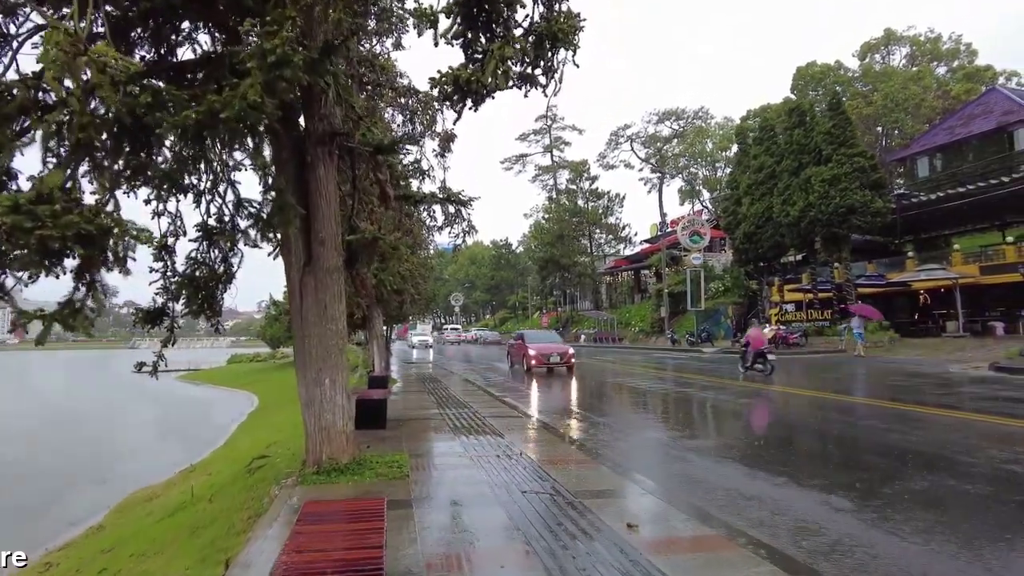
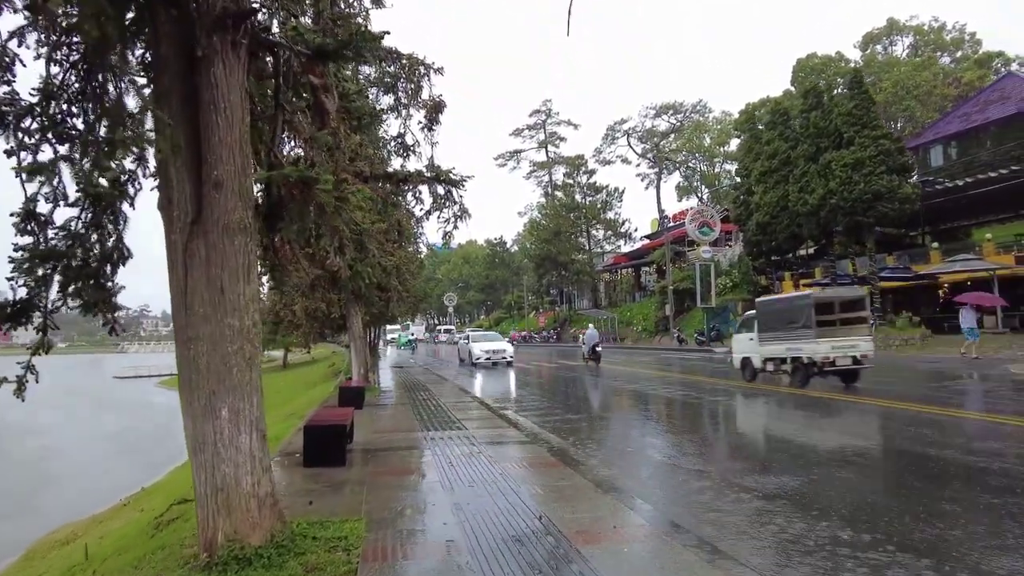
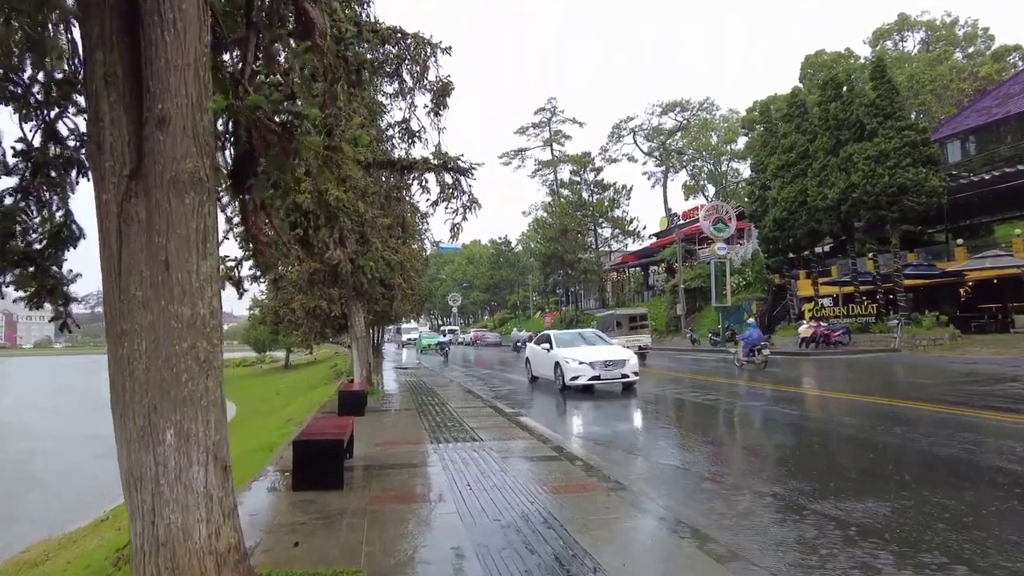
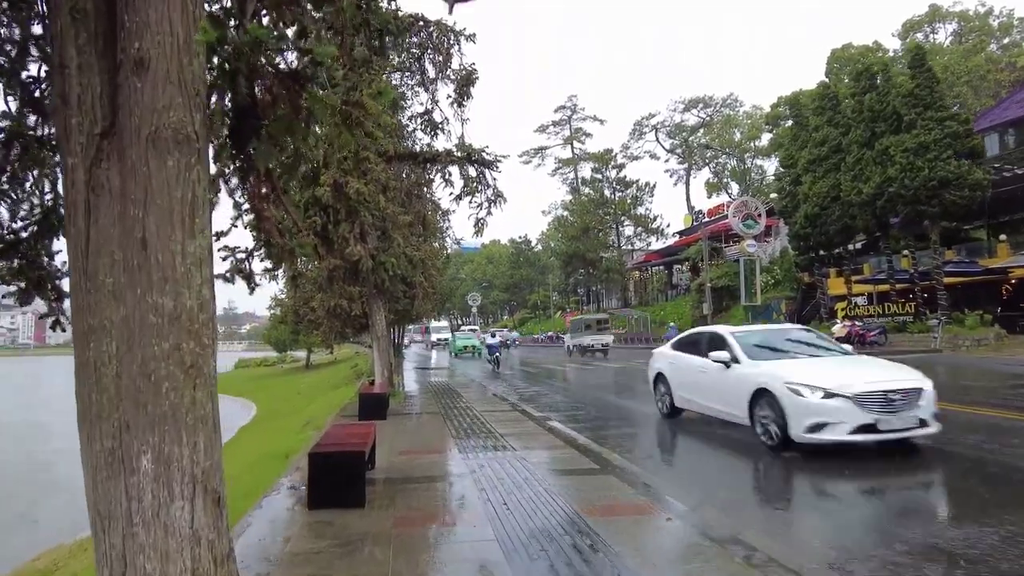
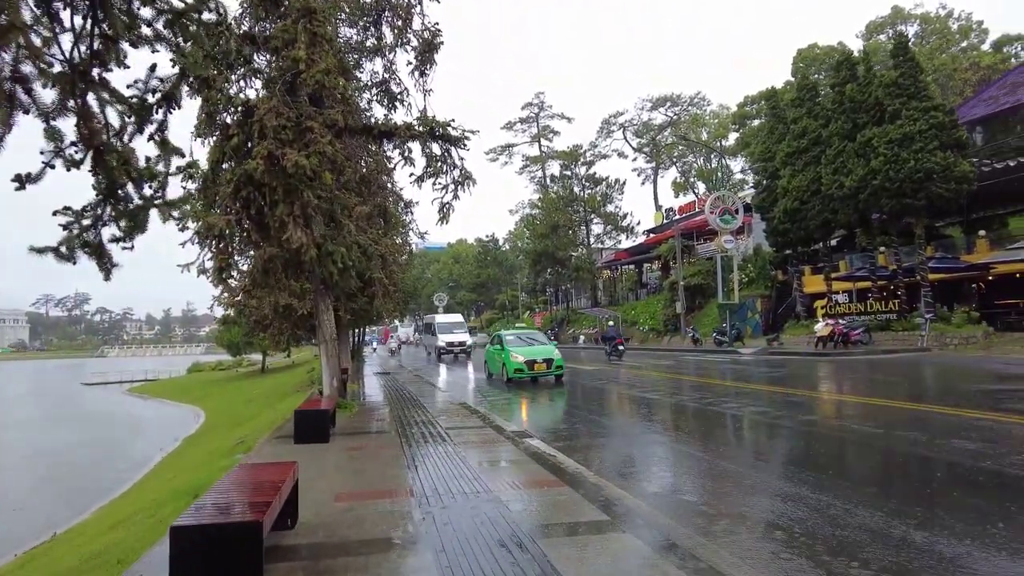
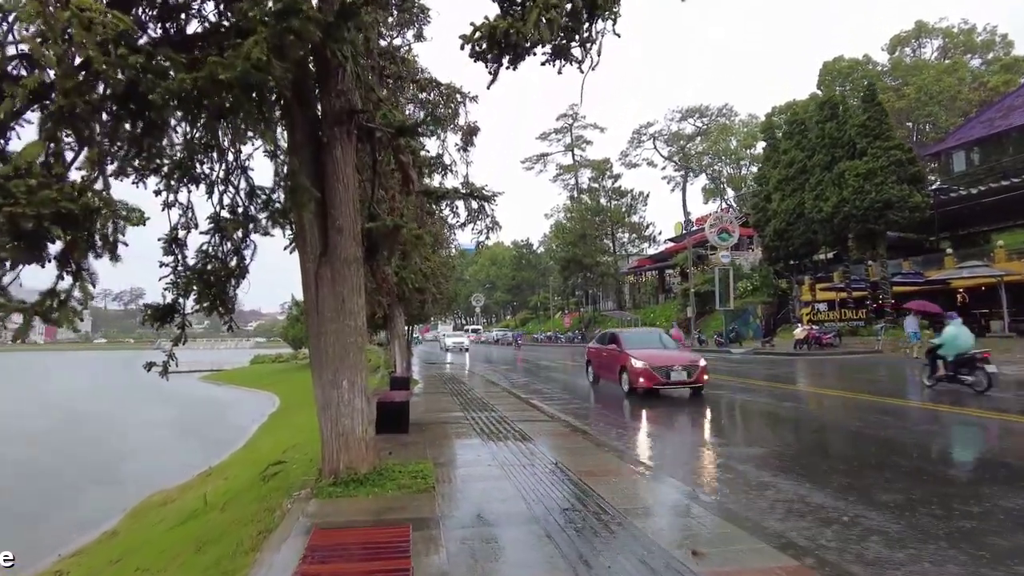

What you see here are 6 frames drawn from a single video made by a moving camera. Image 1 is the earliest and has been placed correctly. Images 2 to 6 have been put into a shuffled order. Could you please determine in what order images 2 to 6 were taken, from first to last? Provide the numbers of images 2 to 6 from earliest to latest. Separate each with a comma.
6, 2, 3, 4, 5
